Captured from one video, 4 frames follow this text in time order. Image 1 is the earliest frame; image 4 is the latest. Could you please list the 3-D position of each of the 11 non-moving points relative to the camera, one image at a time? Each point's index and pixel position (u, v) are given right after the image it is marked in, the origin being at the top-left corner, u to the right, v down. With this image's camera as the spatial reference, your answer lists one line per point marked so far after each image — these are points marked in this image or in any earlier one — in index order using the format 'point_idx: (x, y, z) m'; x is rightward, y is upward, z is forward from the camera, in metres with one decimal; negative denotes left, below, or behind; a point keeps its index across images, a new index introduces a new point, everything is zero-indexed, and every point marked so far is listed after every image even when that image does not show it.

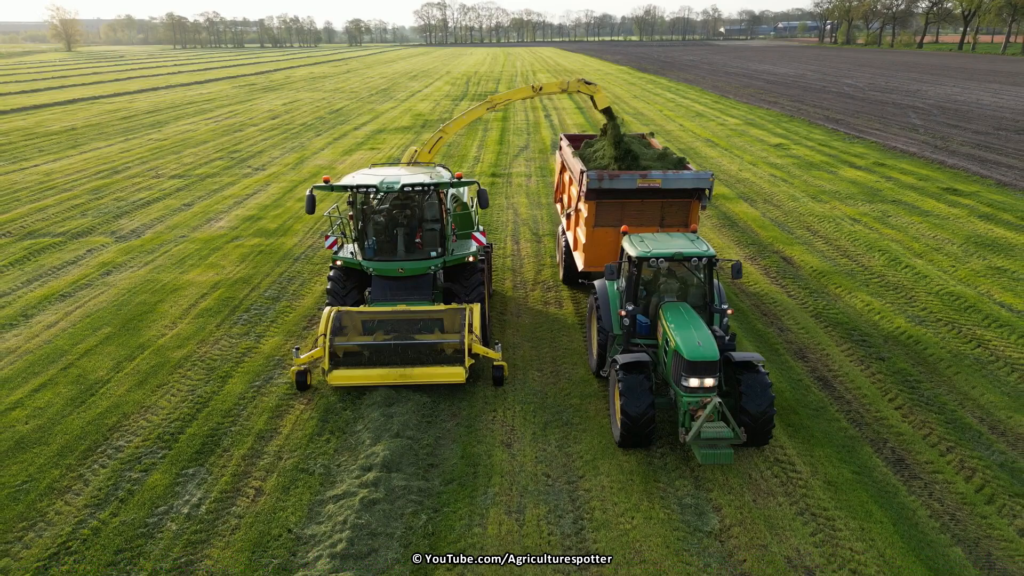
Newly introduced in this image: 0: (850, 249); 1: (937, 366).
0: (+5.4, +0.7, +11.1) m
1: (+4.5, -0.8, +7.2) m
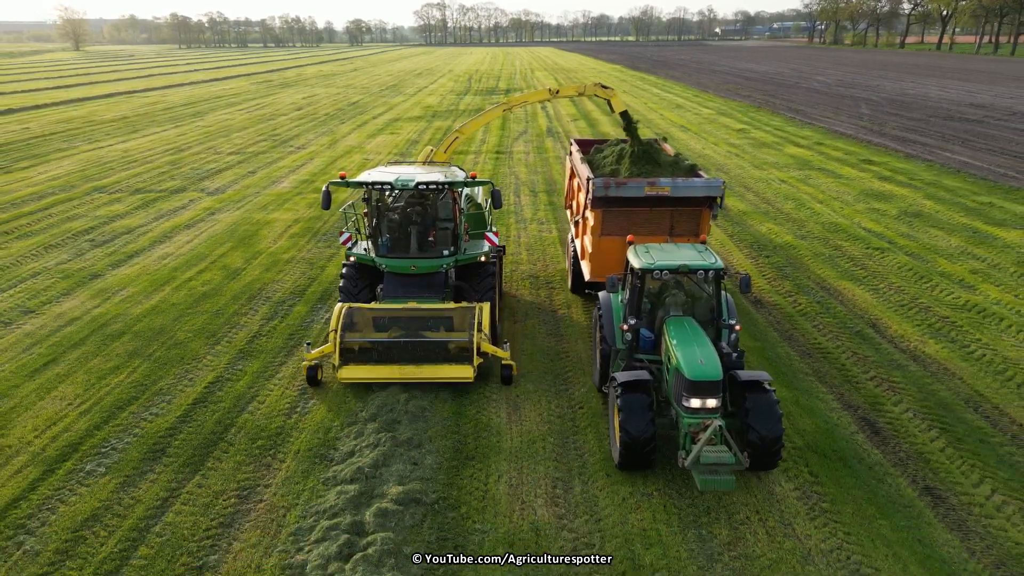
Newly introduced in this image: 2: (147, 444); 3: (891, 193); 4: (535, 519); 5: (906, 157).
0: (+5.5, +1.9, +14.6) m
1: (+4.5, +0.4, +10.7) m
2: (-3.2, -1.4, +6.1) m
3: (+8.1, +2.1, +14.6) m
4: (+0.2, -1.8, +5.6) m
5: (+10.5, +3.5, +18.2) m
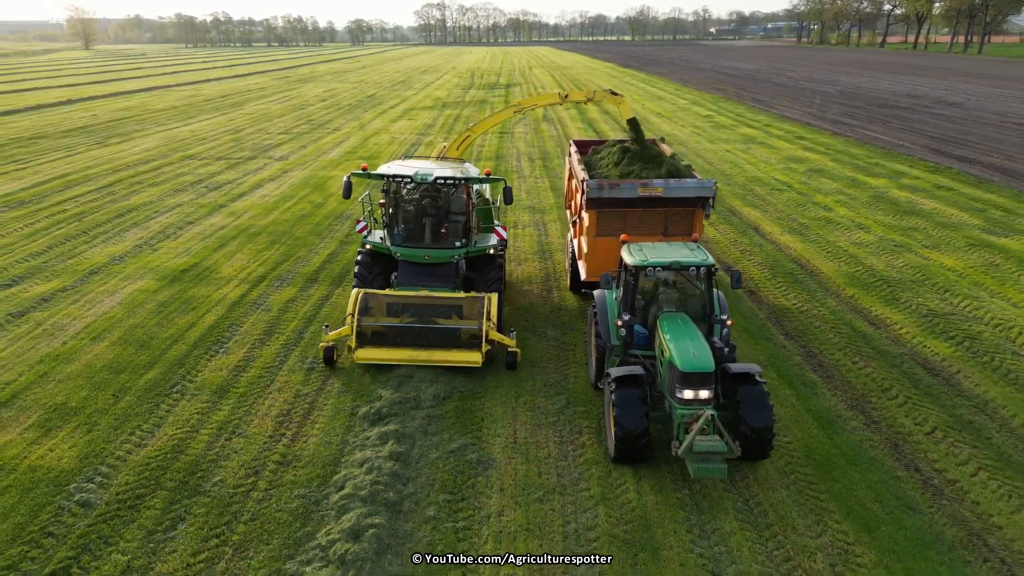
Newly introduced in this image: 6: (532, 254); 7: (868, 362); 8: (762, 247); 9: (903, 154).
0: (+5.6, +3.5, +18.9) m
1: (+4.6, +2.0, +14.9) m
2: (-3.1, +0.2, +10.3) m
3: (+8.2, +3.6, +18.9) m
4: (+0.3, -0.2, +9.9) m
5: (+10.5, +5.1, +22.5) m
6: (+0.4, +0.7, +12.3) m
7: (+3.9, -0.8, +7.5) m
8: (+4.2, +0.7, +11.5) m
9: (+10.6, +3.6, +18.5) m
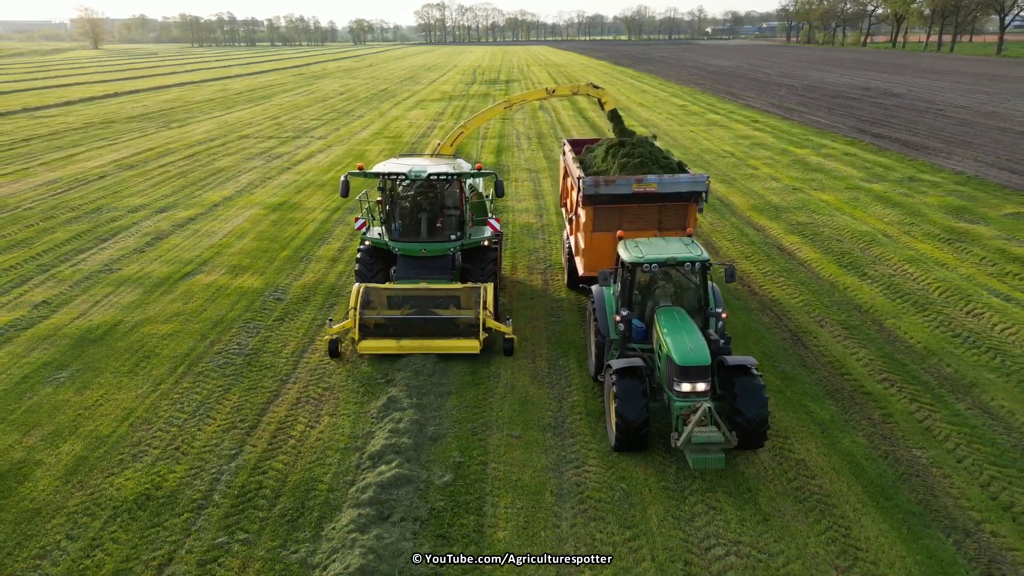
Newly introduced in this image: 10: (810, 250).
0: (+5.6, +5.0, +23.0) m
1: (+4.7, +3.5, +19.1) m
2: (-3.1, +1.7, +14.5) m
3: (+8.2, +5.2, +23.0) m
4: (+0.3, +1.3, +14.0) m
5: (+10.6, +6.6, +26.7) m
6: (+0.4, +2.2, +16.4) m
7: (+4.0, +0.7, +11.7) m
8: (+4.3, +2.2, +15.7) m
9: (+10.6, +5.2, +22.6) m
10: (+4.9, +0.6, +11.2) m
